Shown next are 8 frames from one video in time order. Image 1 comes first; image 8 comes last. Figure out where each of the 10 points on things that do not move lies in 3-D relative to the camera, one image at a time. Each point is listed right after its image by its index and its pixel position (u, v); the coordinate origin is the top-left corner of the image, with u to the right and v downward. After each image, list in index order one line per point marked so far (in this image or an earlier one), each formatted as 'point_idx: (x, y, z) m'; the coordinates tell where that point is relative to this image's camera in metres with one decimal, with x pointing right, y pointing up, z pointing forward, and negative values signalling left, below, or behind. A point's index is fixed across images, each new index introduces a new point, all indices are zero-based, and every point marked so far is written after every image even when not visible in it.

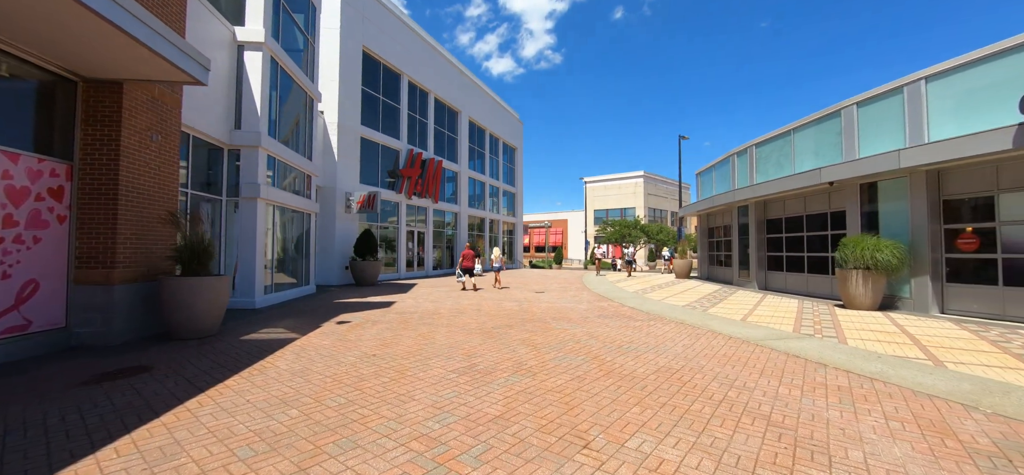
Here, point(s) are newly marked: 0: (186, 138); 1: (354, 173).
0: (-7.2, +2.2, +9.0) m
1: (-6.8, +2.8, +17.6) m
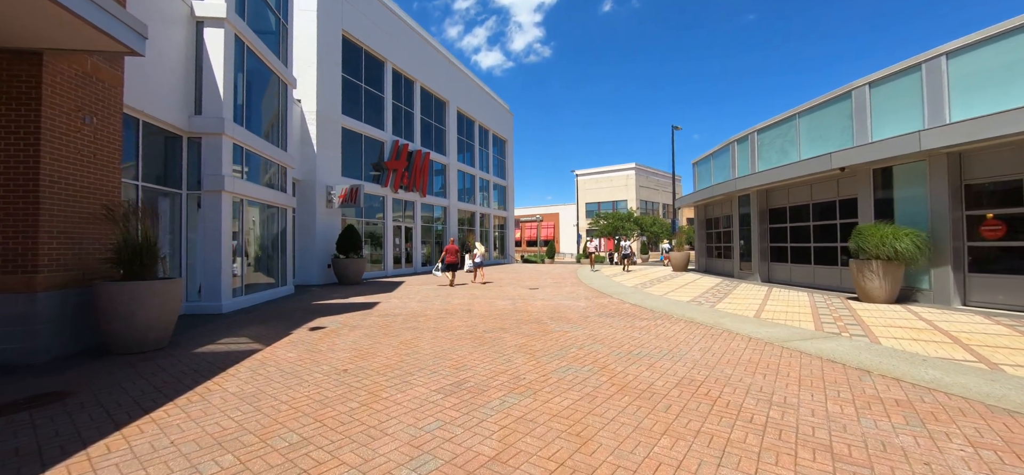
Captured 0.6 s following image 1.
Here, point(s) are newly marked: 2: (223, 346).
0: (-7.4, +2.2, +8.0) m
1: (-7.1, +2.9, +16.6) m
2: (-4.3, -1.6, +6.2) m
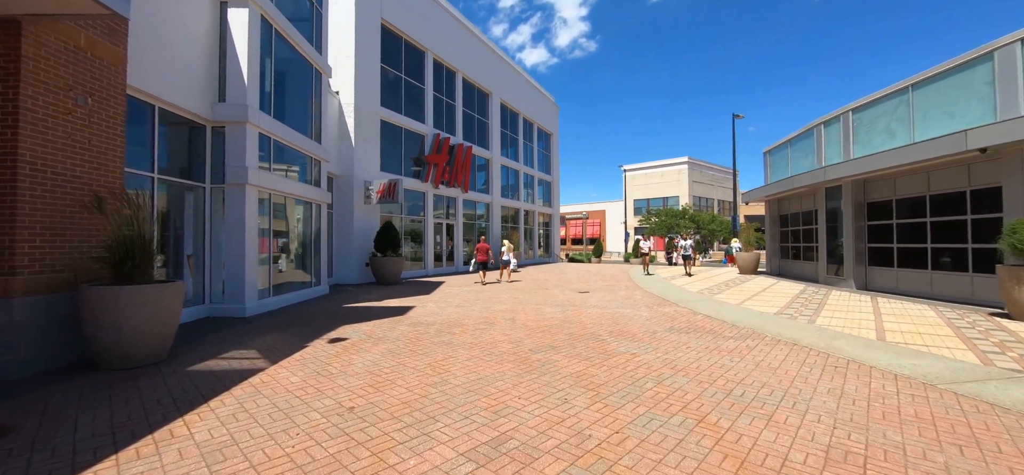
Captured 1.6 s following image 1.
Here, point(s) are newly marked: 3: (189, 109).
0: (-6.5, +2.3, +7.4) m
1: (-5.3, +3.0, +15.9) m
2: (-3.7, -1.6, +5.2) m
3: (-6.3, +2.5, +8.0) m
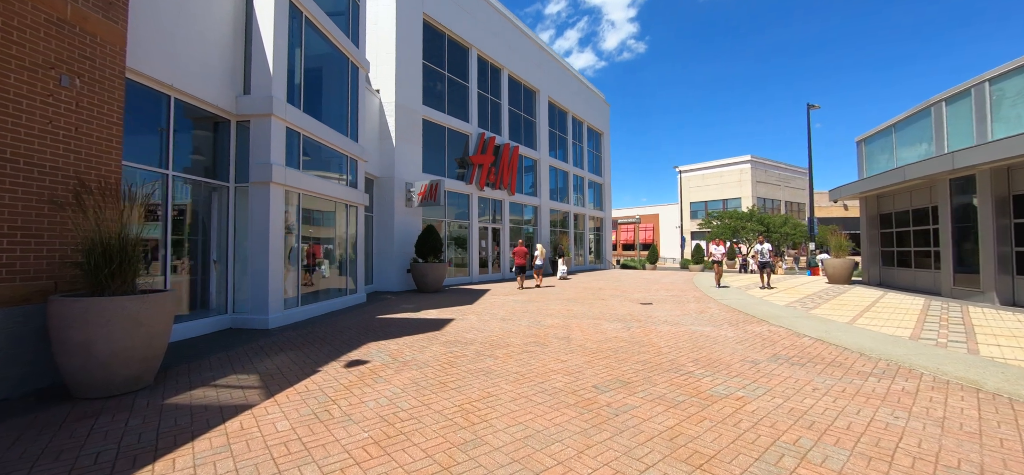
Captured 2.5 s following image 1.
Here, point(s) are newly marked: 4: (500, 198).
0: (-5.6, +2.2, +6.8) m
1: (-3.5, +2.8, +15.1) m
2: (-3.1, -1.6, +4.3) m
3: (-5.4, +2.4, +7.3) m
4: (-0.5, +1.9, +19.9) m
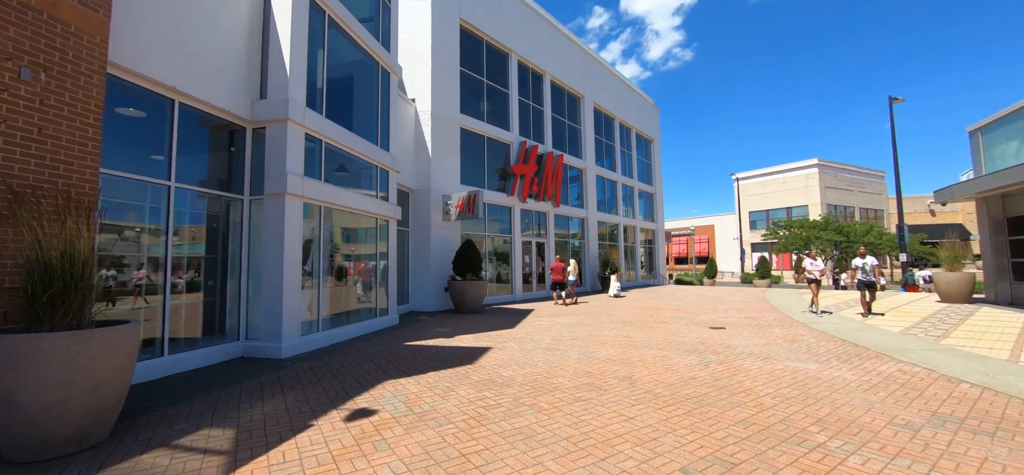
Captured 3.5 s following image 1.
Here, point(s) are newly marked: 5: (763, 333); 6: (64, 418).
0: (-5.0, +1.9, +6.2) m
1: (-2.0, +2.3, +14.2) m
2: (-2.7, -1.7, +3.3) m
3: (-4.7, +2.1, +6.7) m
4: (+1.5, +1.2, +18.6) m
5: (+5.5, -2.1, +8.9) m
6: (-3.5, -1.4, +3.3) m
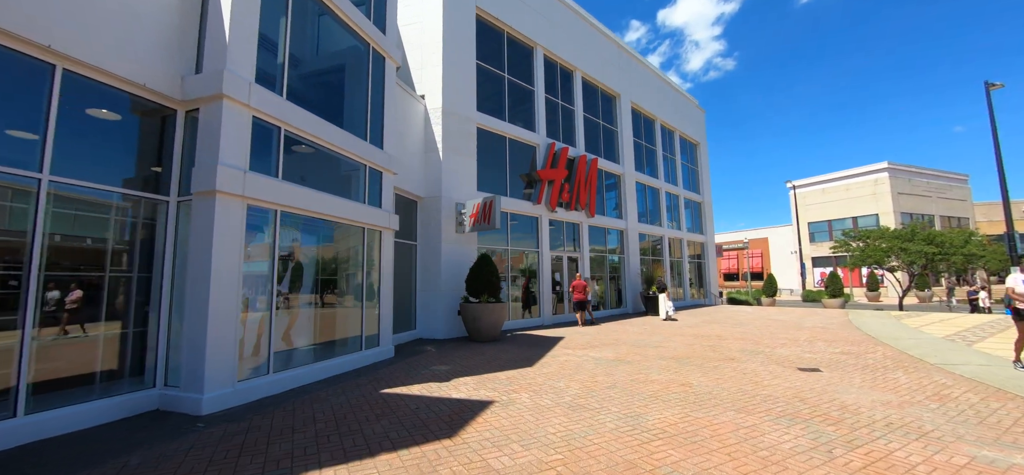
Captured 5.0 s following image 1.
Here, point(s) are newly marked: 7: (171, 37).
0: (-5.0, +1.8, +4.7) m
1: (-1.3, +1.9, +12.4) m
2: (-3.0, -1.7, +1.4) m
3: (-4.7, +2.0, +5.2) m
4: (+2.6, +0.7, +16.4) m
5: (+5.7, -2.2, +6.3) m
6: (-3.8, -1.4, +1.5) m
7: (-4.5, +2.8, +5.7) m
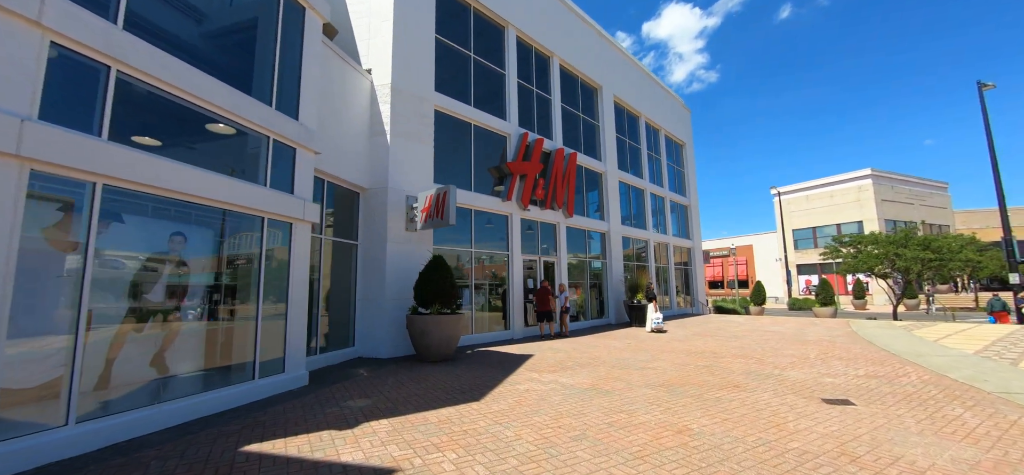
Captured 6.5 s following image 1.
0: (-5.7, +2.0, +2.8) m
1: (-2.3, +1.9, +10.6) m
2: (-3.6, -1.5, -0.5) m
3: (-5.4, +2.1, +3.3) m
4: (+1.5, +0.6, +14.7) m
5: (+4.9, -2.1, +4.6) m
6: (-4.4, -1.2, -0.4) m
7: (-5.3, +2.9, +3.8) m
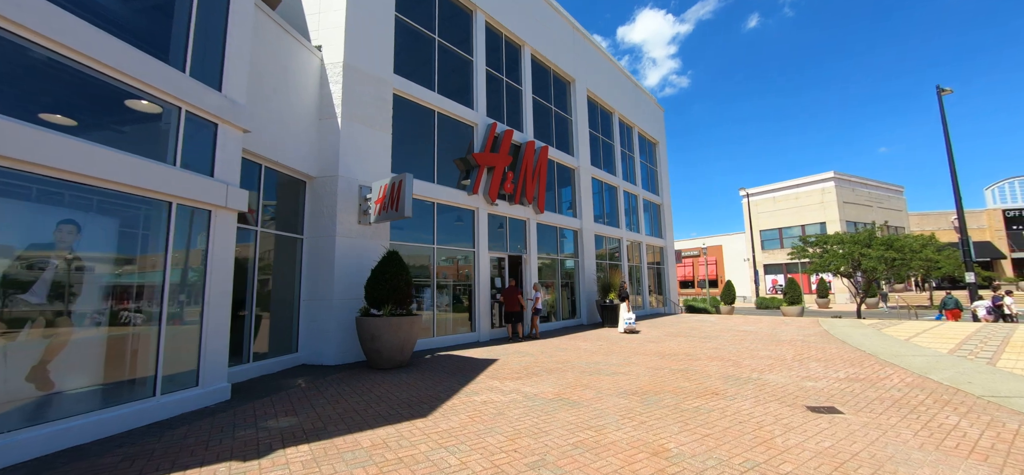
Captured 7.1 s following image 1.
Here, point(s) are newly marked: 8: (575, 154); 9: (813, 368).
0: (-6.1, +2.1, +1.7) m
1: (-3.1, +2.0, +9.7) m
2: (-3.8, -1.4, -1.5) m
3: (-5.8, +2.3, +2.2) m
4: (+0.4, +0.7, +14.1) m
5: (+4.4, -2.0, +4.2) m
6: (-4.6, -1.1, -1.4) m
7: (-5.7, +3.1, +2.8) m
8: (+2.8, +3.6, +17.7) m
9: (+5.5, -2.4, +7.5) m
